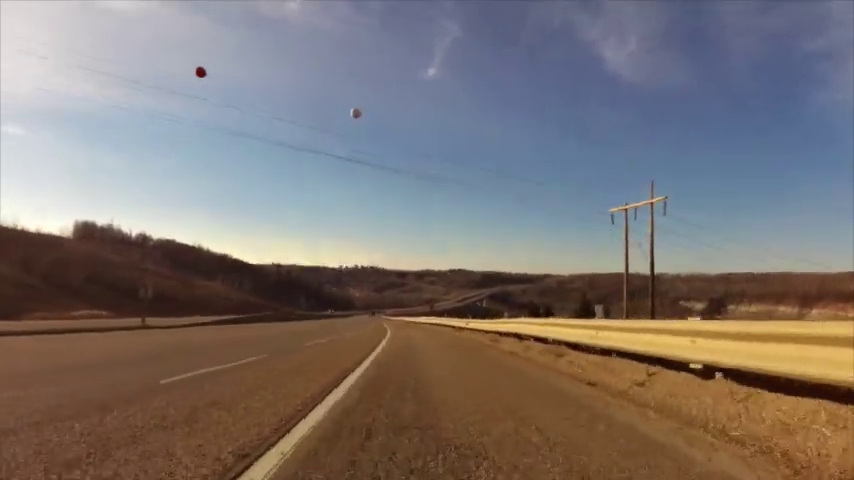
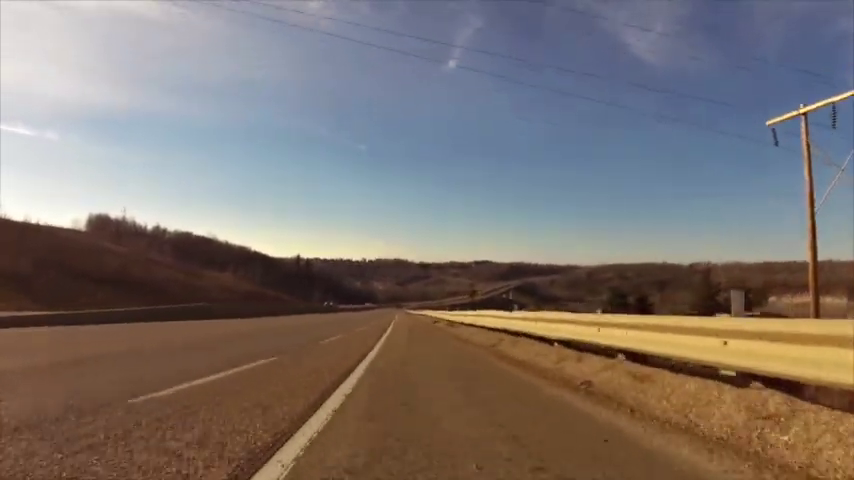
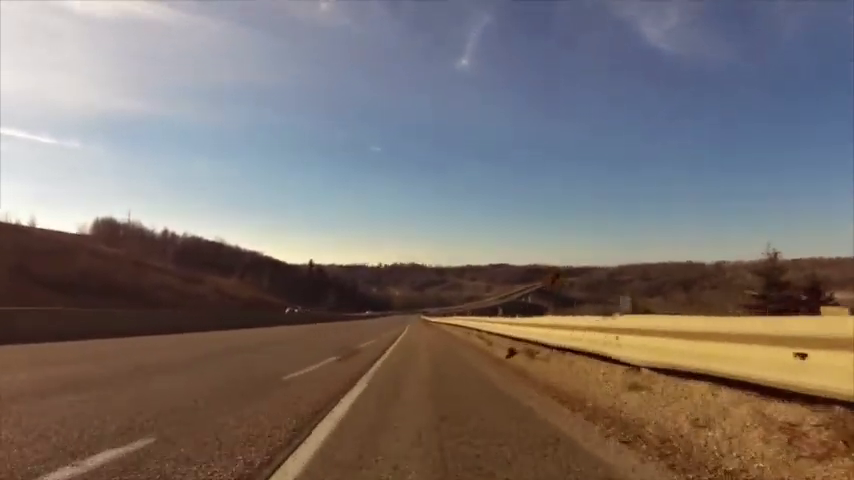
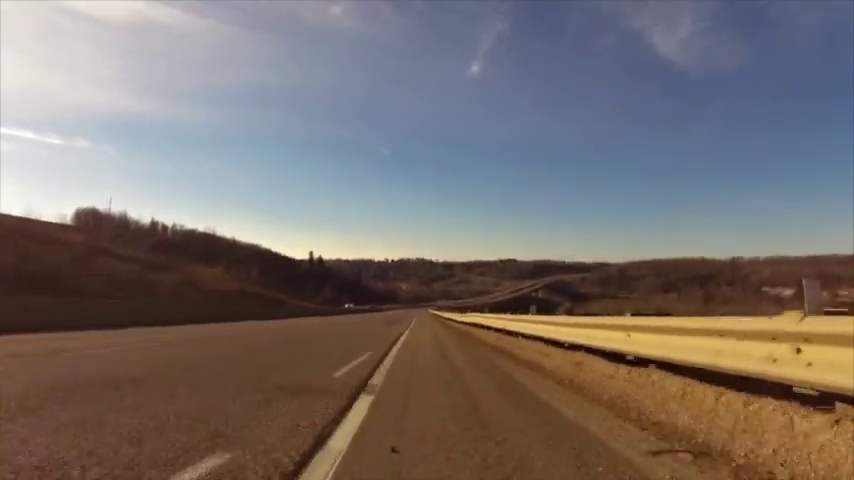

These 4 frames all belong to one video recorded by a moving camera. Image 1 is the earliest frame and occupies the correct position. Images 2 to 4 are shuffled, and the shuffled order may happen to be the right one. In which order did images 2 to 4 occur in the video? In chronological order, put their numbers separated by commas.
2, 3, 4
